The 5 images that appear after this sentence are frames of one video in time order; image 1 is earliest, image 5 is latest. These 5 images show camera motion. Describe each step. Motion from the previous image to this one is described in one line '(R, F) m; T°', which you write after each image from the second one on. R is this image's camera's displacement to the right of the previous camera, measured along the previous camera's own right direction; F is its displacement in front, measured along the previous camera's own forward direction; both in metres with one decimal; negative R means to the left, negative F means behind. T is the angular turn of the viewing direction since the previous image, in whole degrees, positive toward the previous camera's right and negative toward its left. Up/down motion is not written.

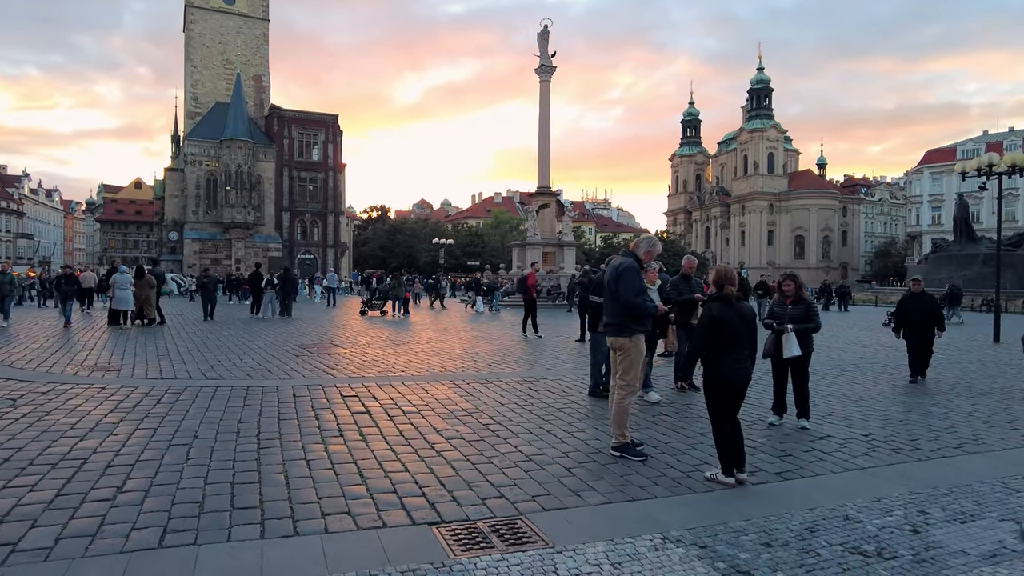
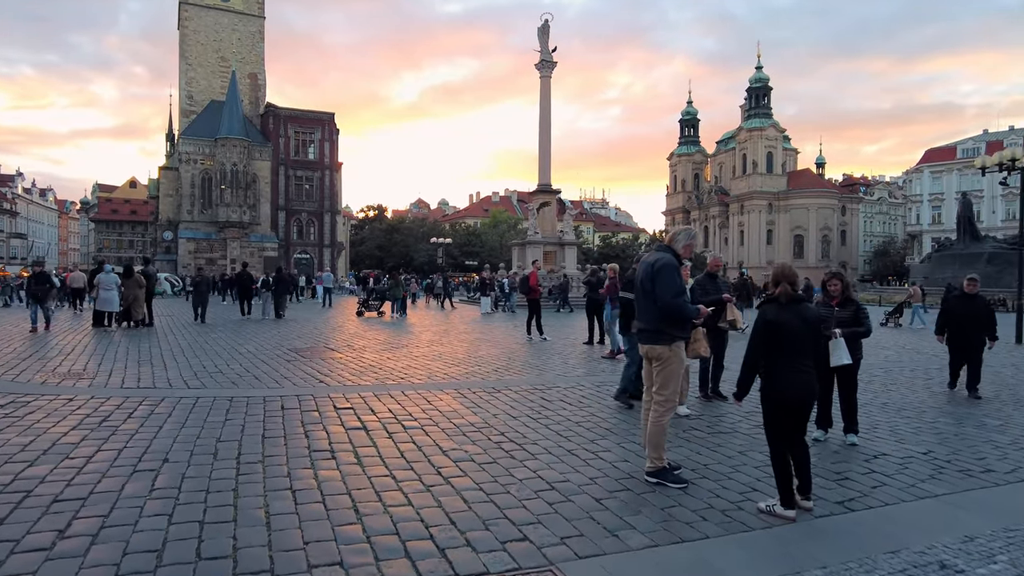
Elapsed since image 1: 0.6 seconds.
(-0.2, +0.8) m; 0°
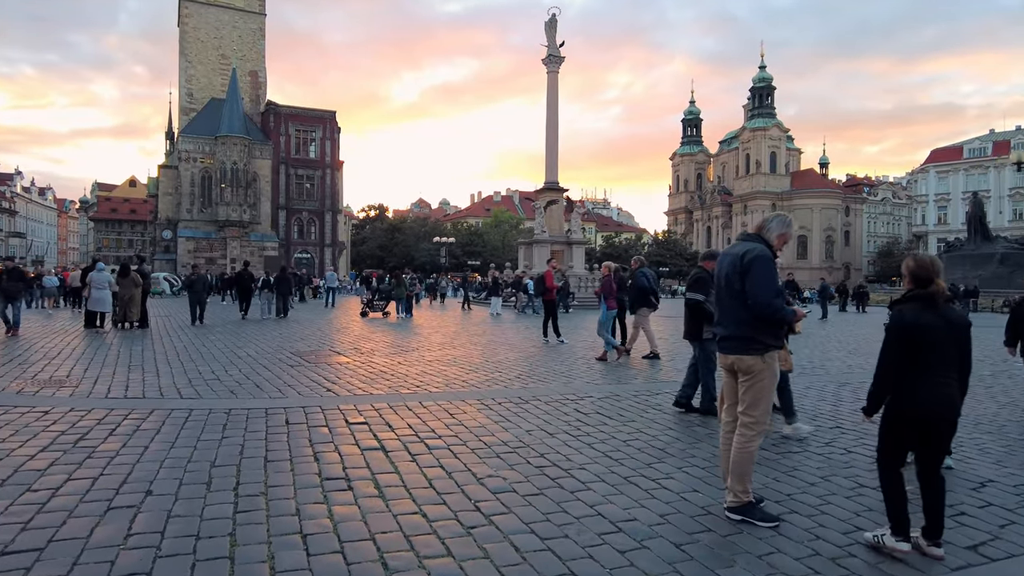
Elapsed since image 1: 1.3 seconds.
(-0.4, +0.9) m; 0°
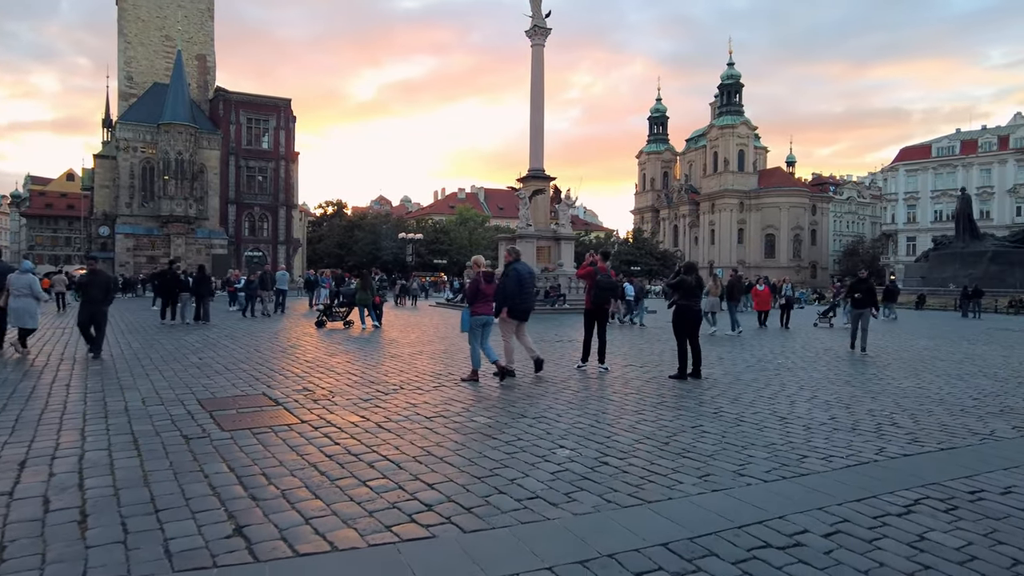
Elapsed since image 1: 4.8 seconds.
(-1.0, +4.5) m; +3°
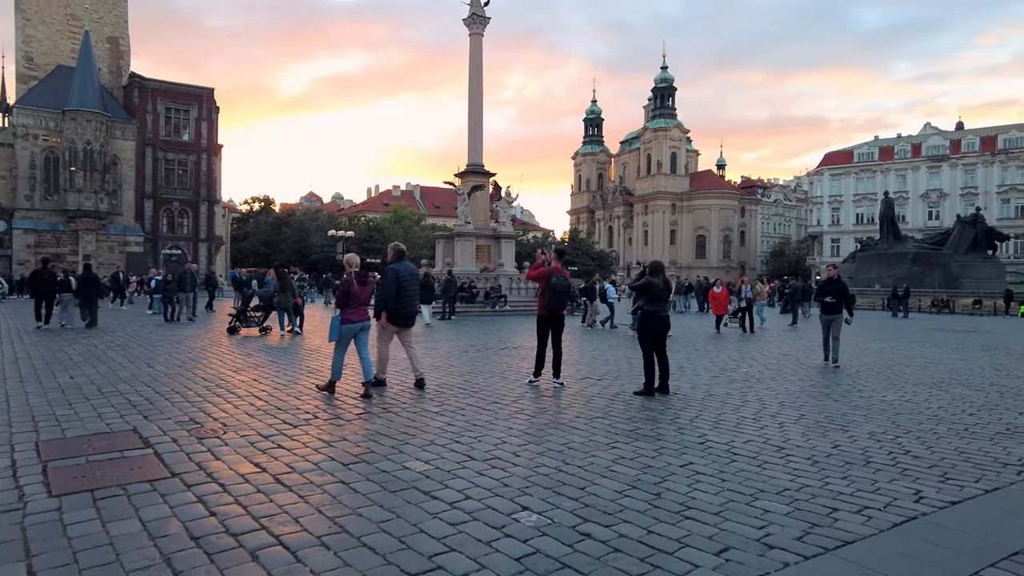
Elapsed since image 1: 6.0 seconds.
(-0.1, +1.5) m; +6°
